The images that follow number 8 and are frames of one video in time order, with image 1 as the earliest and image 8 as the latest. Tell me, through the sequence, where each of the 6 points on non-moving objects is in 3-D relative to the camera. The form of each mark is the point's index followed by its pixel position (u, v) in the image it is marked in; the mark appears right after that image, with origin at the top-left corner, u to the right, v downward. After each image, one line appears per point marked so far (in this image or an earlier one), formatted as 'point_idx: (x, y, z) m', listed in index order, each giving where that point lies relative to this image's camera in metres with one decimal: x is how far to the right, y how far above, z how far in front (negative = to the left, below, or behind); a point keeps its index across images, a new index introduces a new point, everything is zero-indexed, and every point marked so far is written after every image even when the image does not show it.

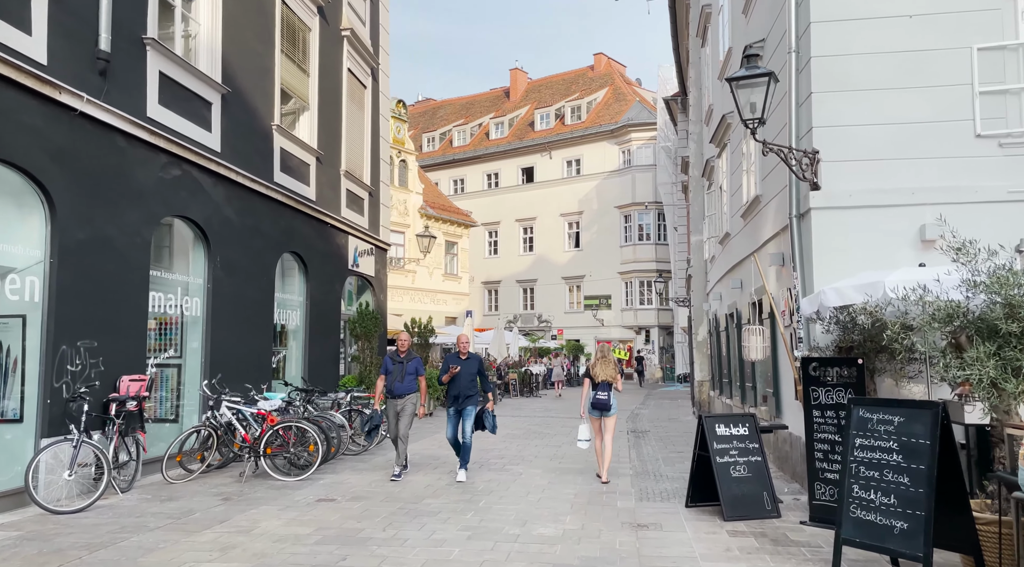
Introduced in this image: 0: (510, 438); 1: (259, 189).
0: (0.0, -3.1, +13.8) m
1: (-4.2, +1.6, +11.4) m
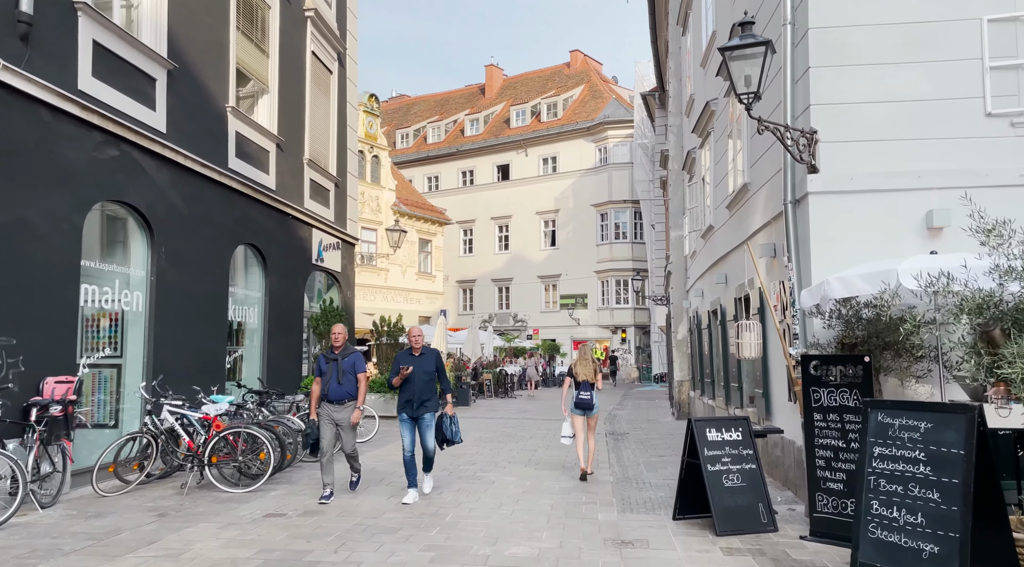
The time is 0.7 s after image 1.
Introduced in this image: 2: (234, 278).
0: (-0.6, -3.0, +13.1) m
1: (-4.6, +1.7, +10.5) m
2: (-4.7, +0.1, +11.6) m
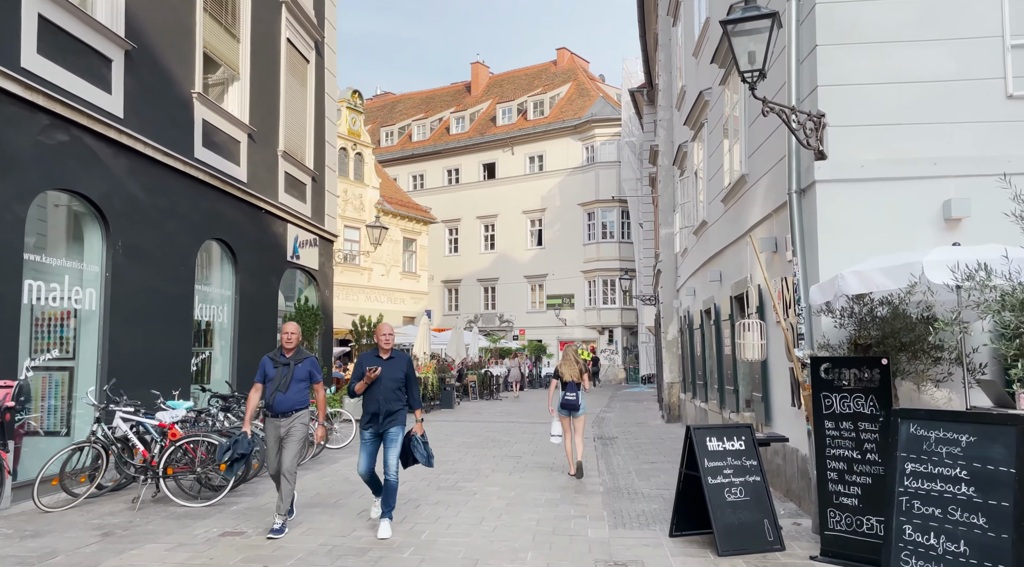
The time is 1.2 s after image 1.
0: (-0.8, -3.0, +12.5) m
1: (-4.8, +1.7, +9.8) m
2: (-4.9, +0.1, +11.0) m
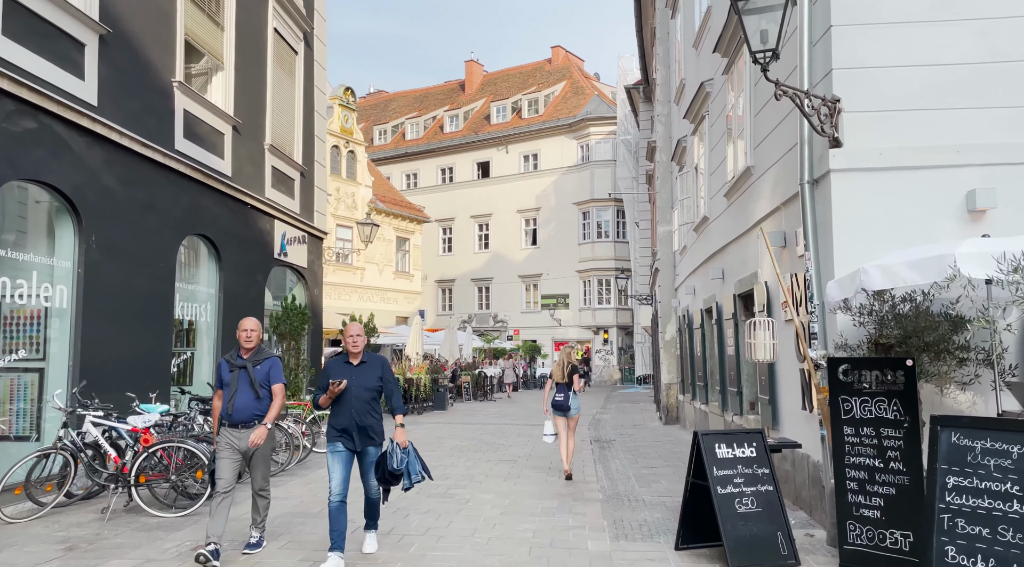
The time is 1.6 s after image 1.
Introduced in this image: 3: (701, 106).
0: (-0.9, -2.9, +12.1) m
1: (-4.9, +1.7, +9.4) m
2: (-5.0, +0.1, +10.5) m
3: (+3.2, +3.0, +11.7) m
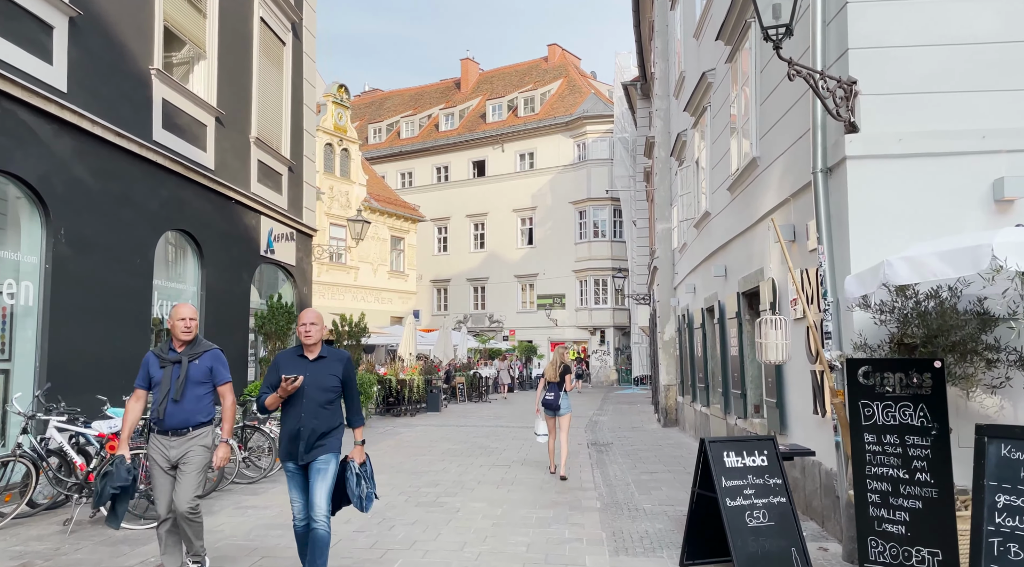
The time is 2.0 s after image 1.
0: (-1.0, -2.9, +11.6) m
1: (-5.0, +1.8, +8.9) m
2: (-5.1, +0.2, +10.1) m
3: (+3.1, +3.0, +11.2) m
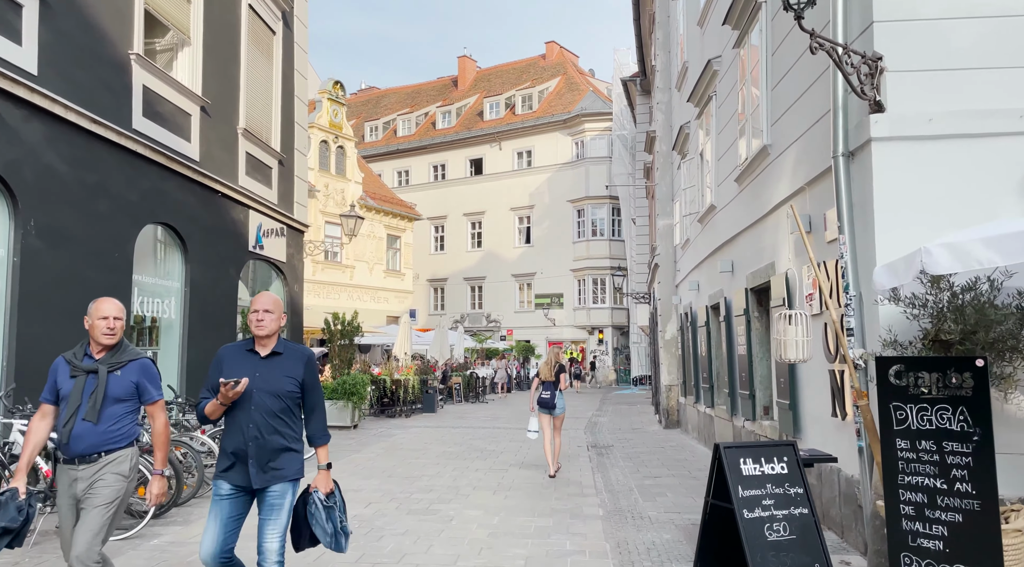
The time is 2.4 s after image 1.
0: (-1.1, -2.8, +11.2) m
1: (-5.0, +1.8, +8.5) m
2: (-5.1, +0.2, +9.6) m
3: (+3.0, +3.1, +10.8) m
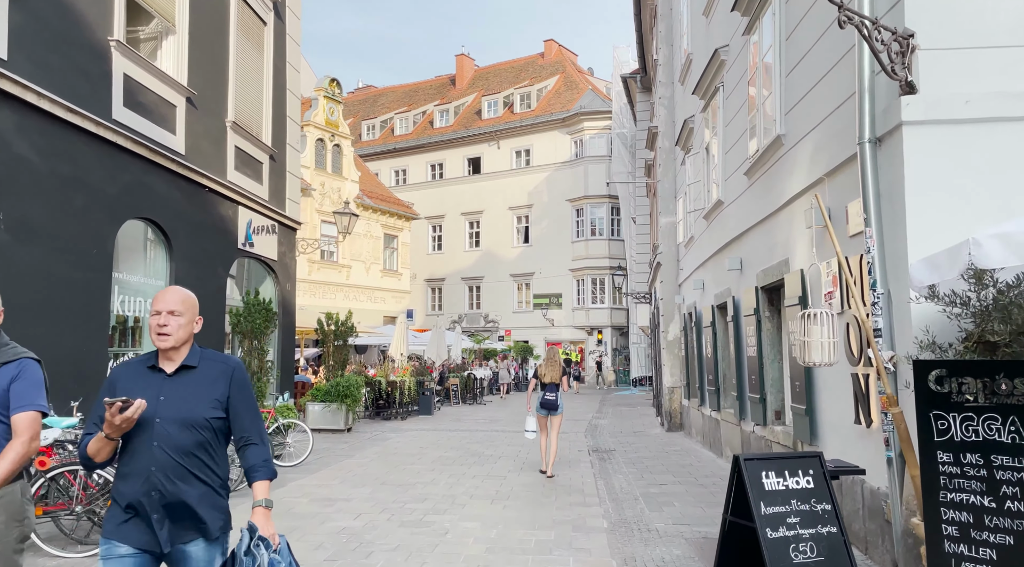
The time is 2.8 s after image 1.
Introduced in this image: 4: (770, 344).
0: (-1.1, -2.8, +10.8) m
1: (-5.0, +1.9, +8.1) m
2: (-5.1, +0.3, +9.2) m
3: (+3.0, +3.1, +10.4) m
4: (+3.0, -0.7, +8.1) m
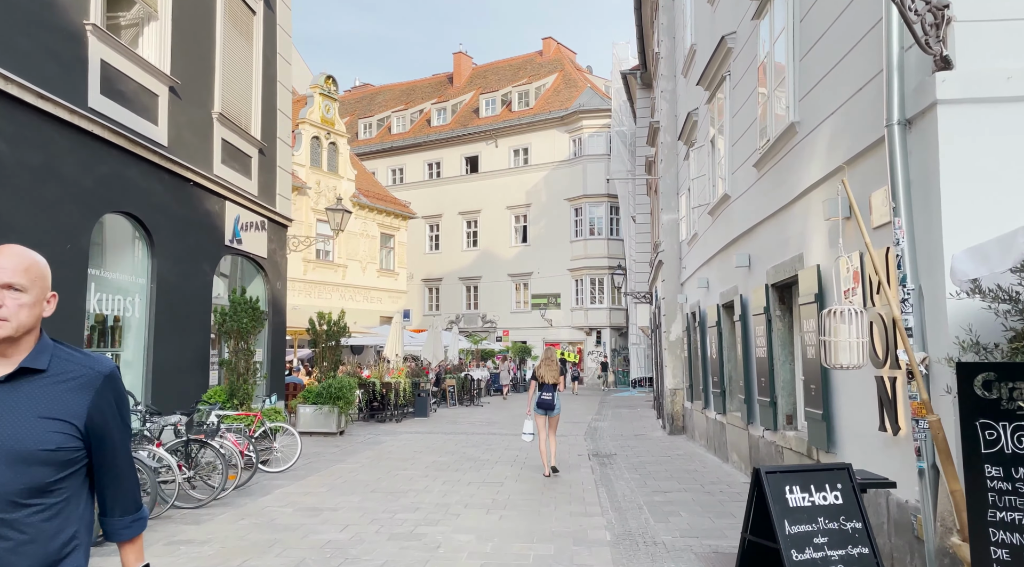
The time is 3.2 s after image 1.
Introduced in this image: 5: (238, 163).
0: (-1.1, -2.8, +10.3) m
1: (-5.0, +1.9, +7.6) m
2: (-5.2, +0.3, +8.7) m
3: (+3.0, +3.1, +10.0) m
4: (+3.0, -0.7, +7.7) m
5: (-4.8, +2.1, +12.2) m
